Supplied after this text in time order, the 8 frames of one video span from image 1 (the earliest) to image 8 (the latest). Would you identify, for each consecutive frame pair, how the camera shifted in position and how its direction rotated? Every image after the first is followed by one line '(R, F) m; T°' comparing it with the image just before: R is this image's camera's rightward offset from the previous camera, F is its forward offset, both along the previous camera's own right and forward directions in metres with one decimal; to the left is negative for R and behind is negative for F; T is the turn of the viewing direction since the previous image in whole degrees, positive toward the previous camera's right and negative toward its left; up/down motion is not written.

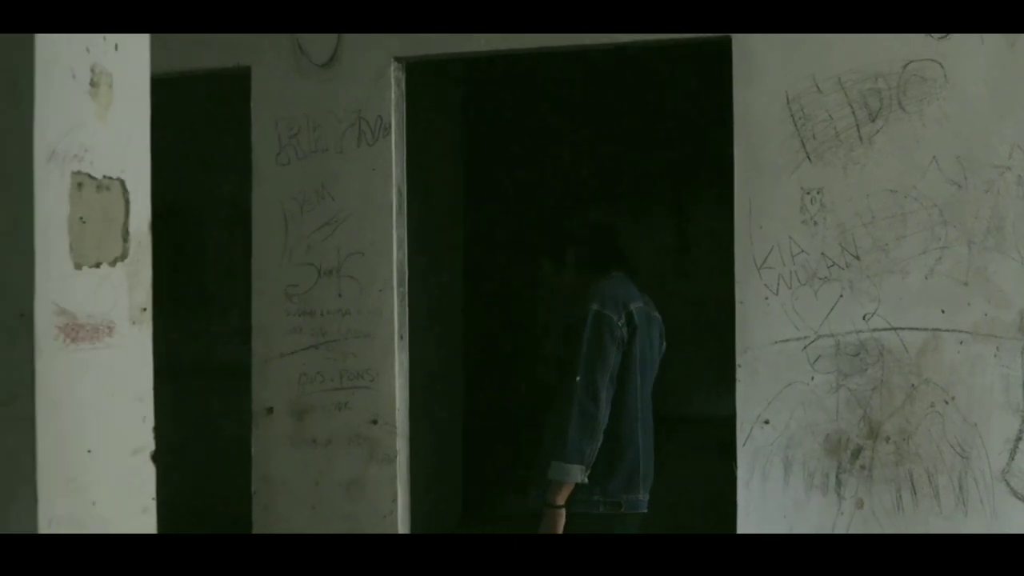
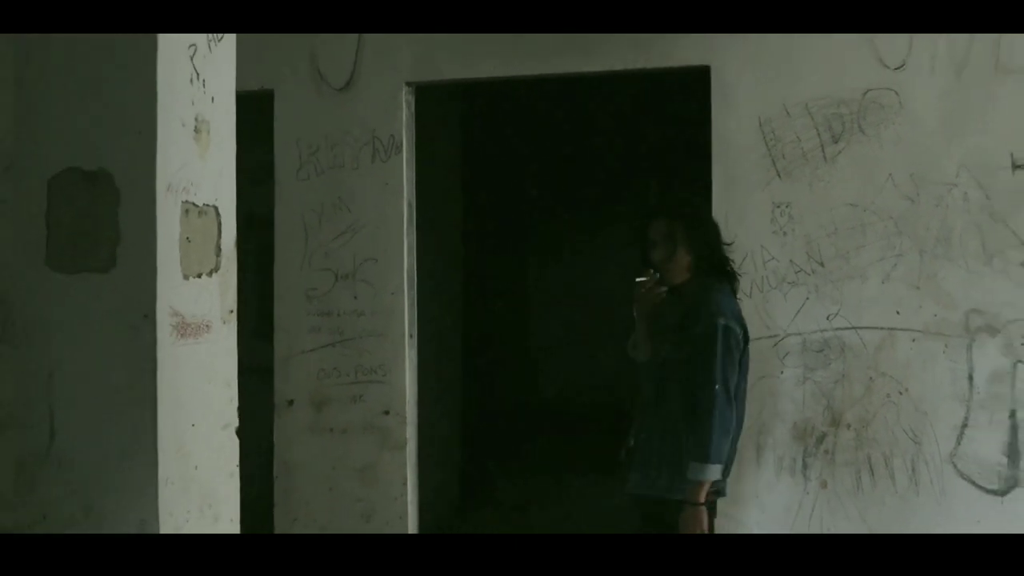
(+0.3, -0.3) m; -5°
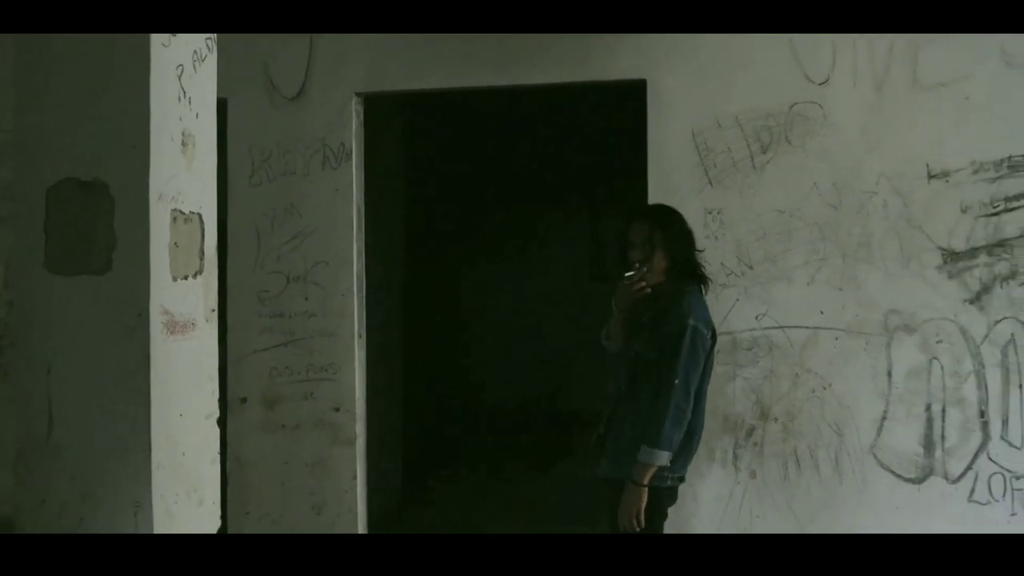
(0.0, -0.2) m; +3°
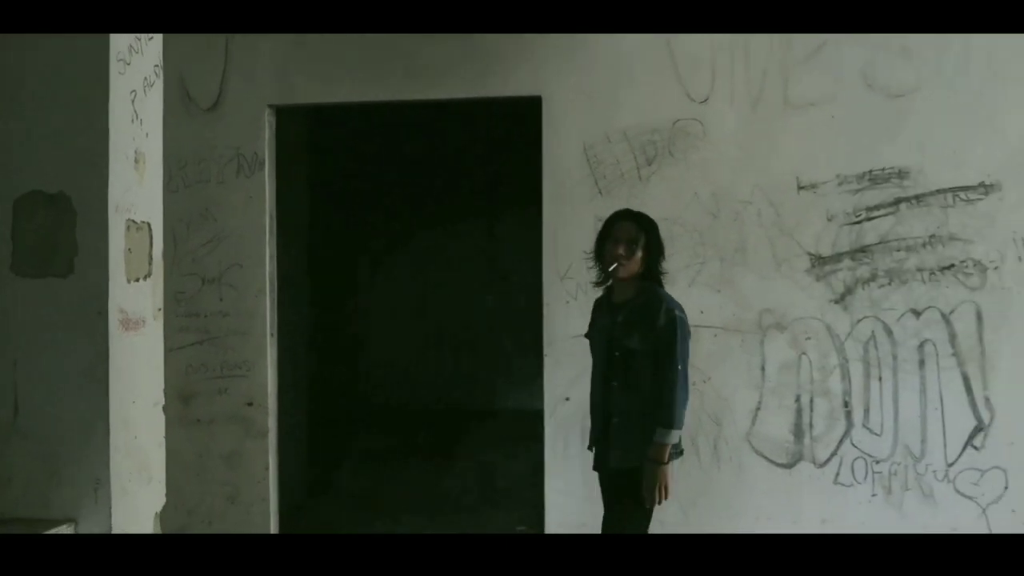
(0.0, -0.2) m; +4°
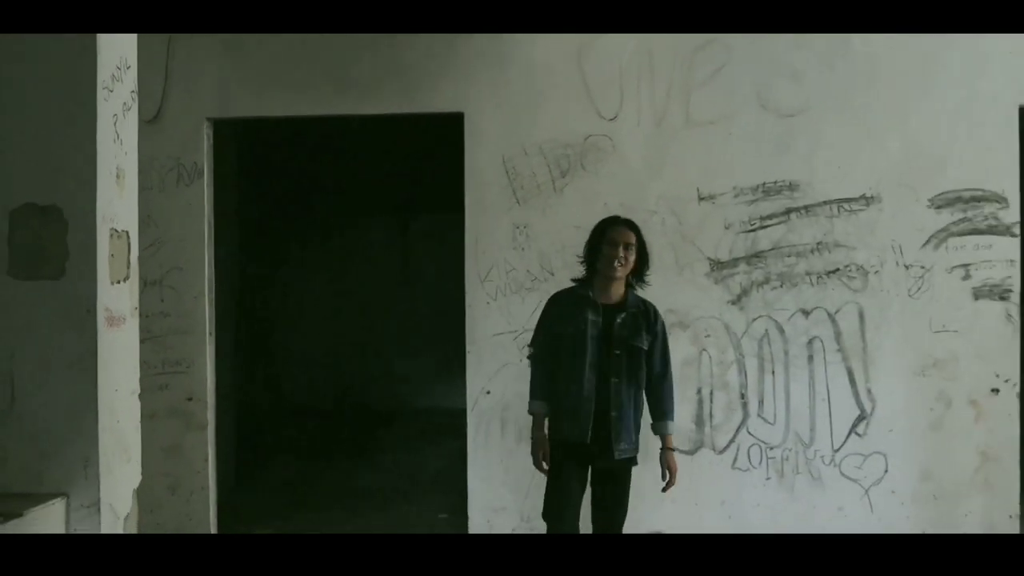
(0.0, -0.3) m; +4°
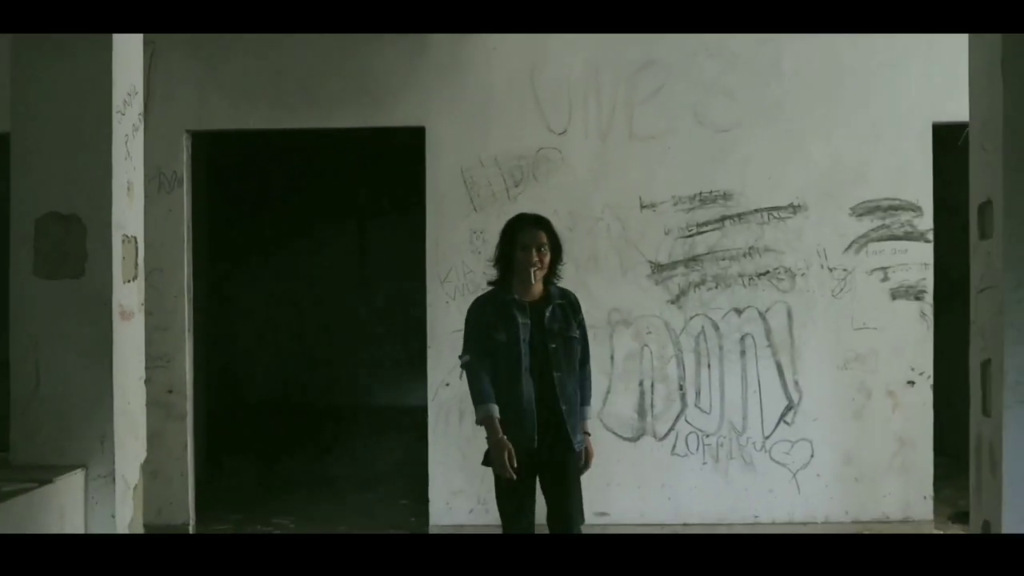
(0.0, -0.3) m; +2°
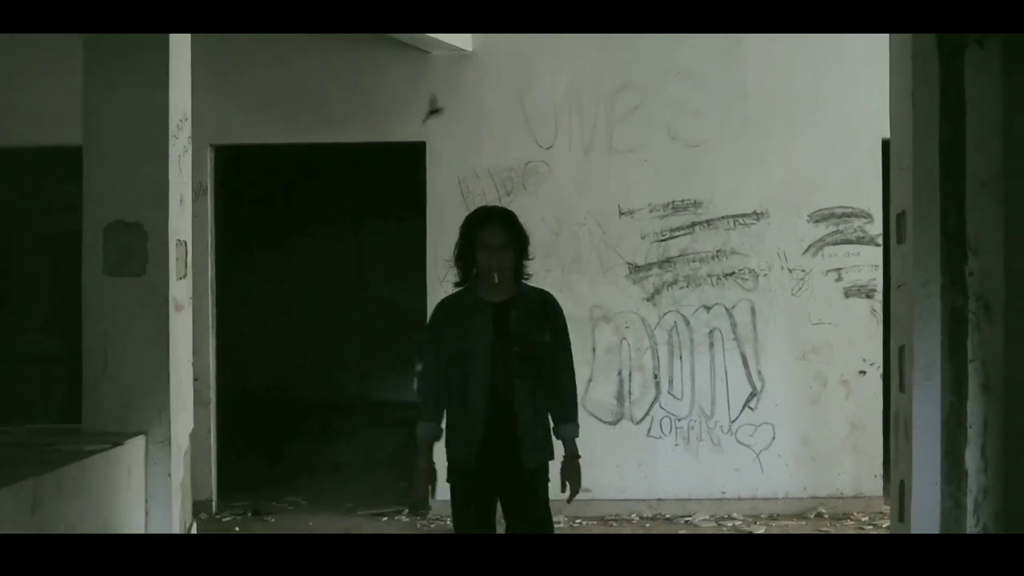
(0.0, -0.5) m; 0°
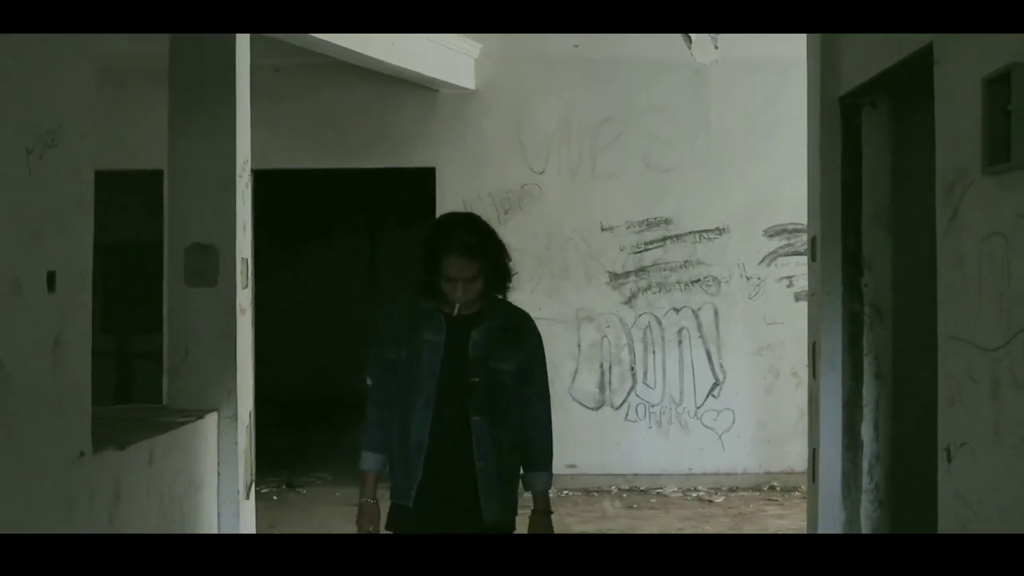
(0.0, -0.8) m; 0°
